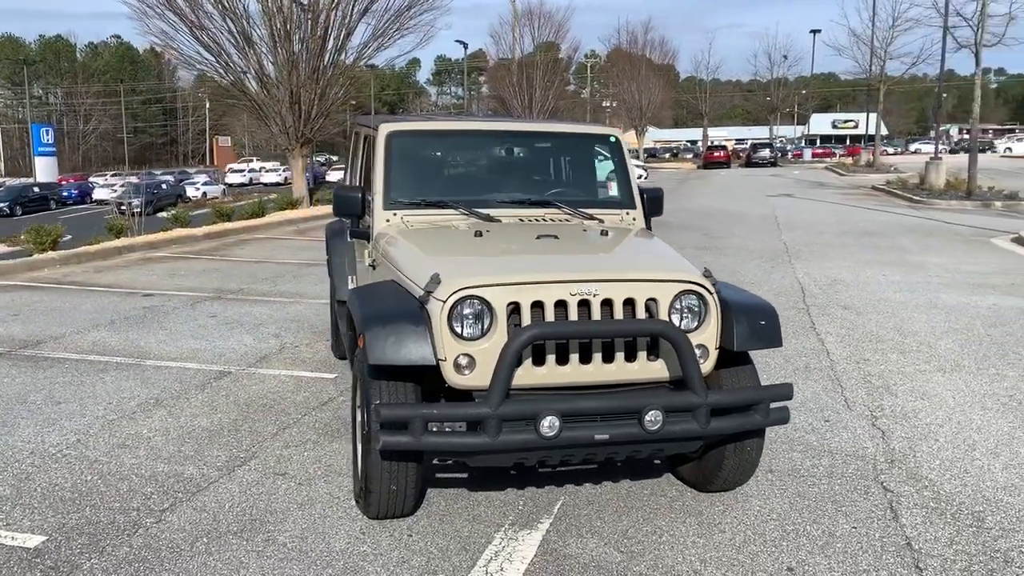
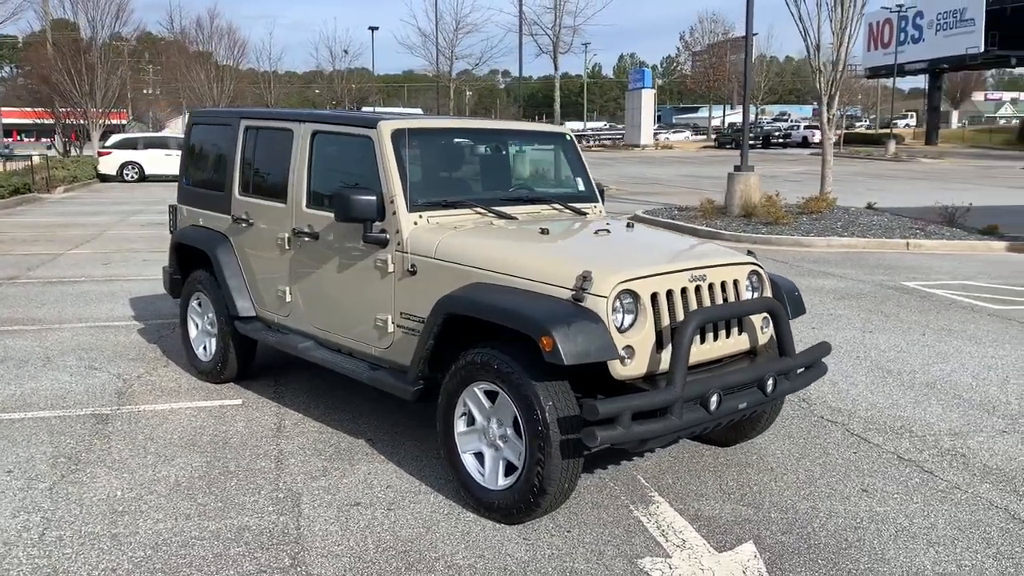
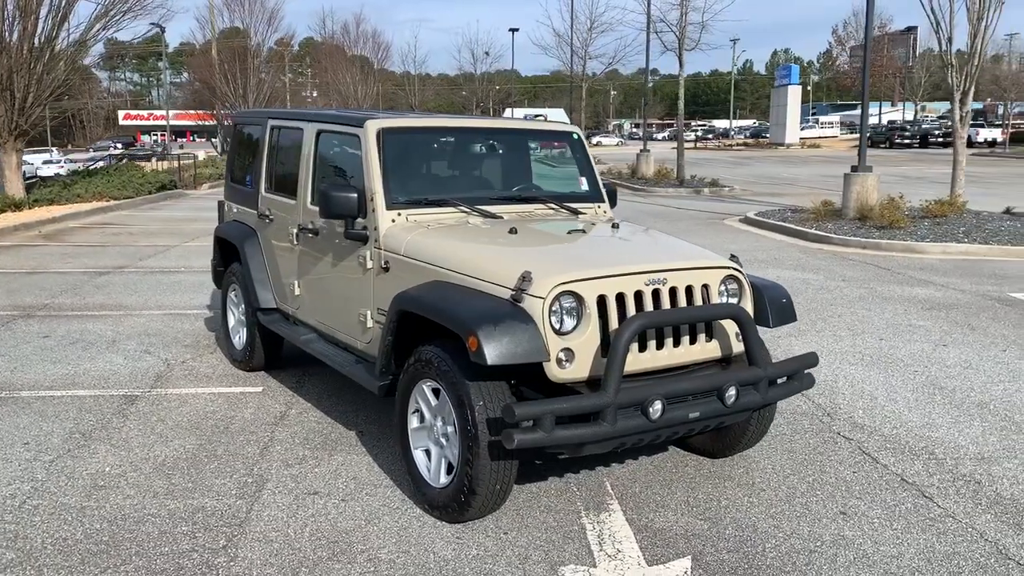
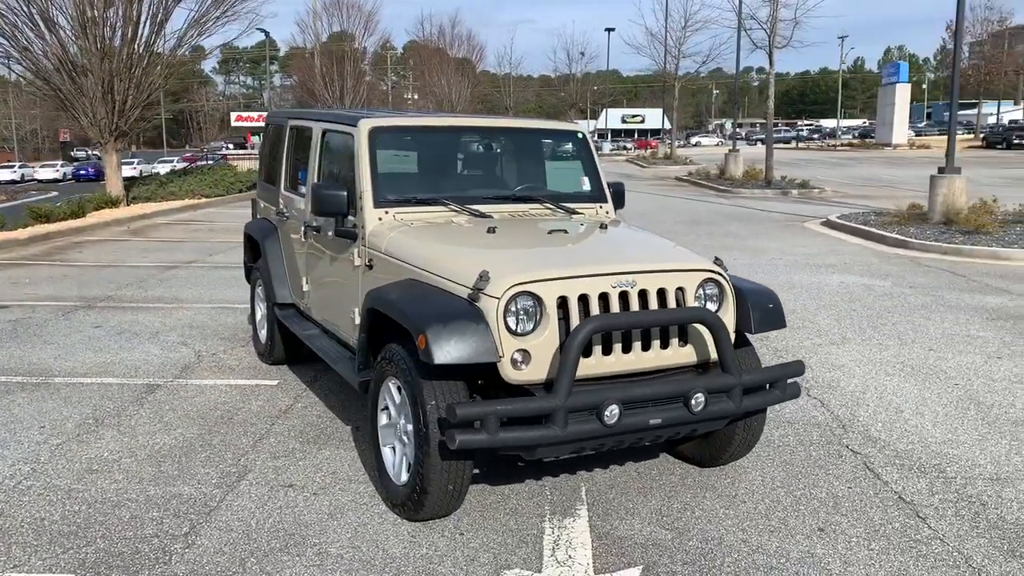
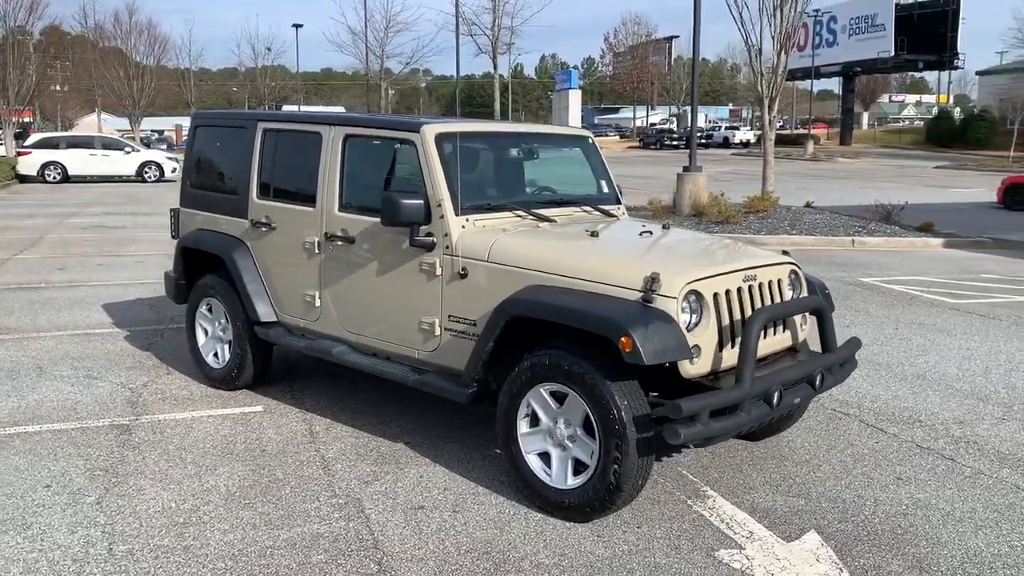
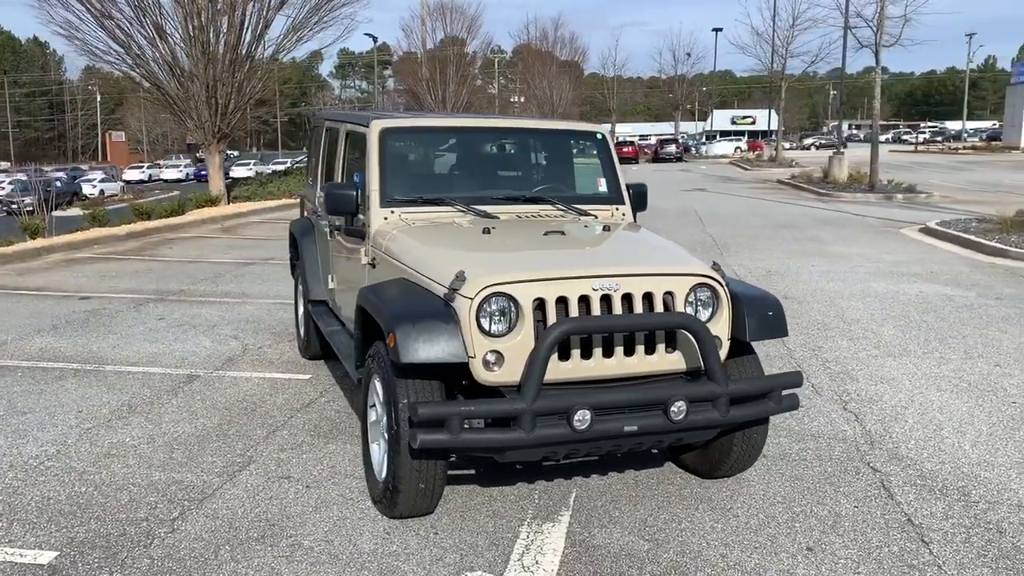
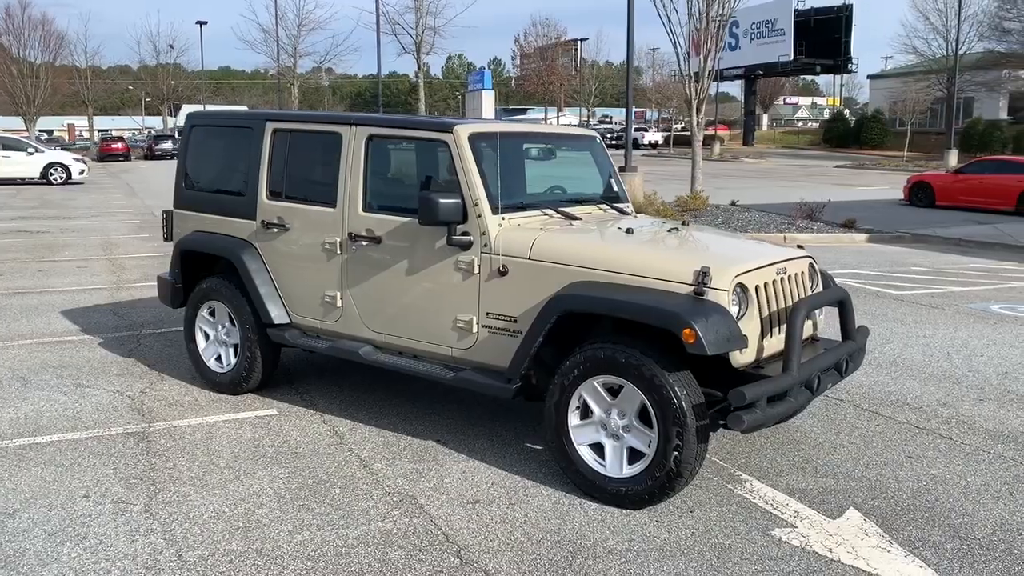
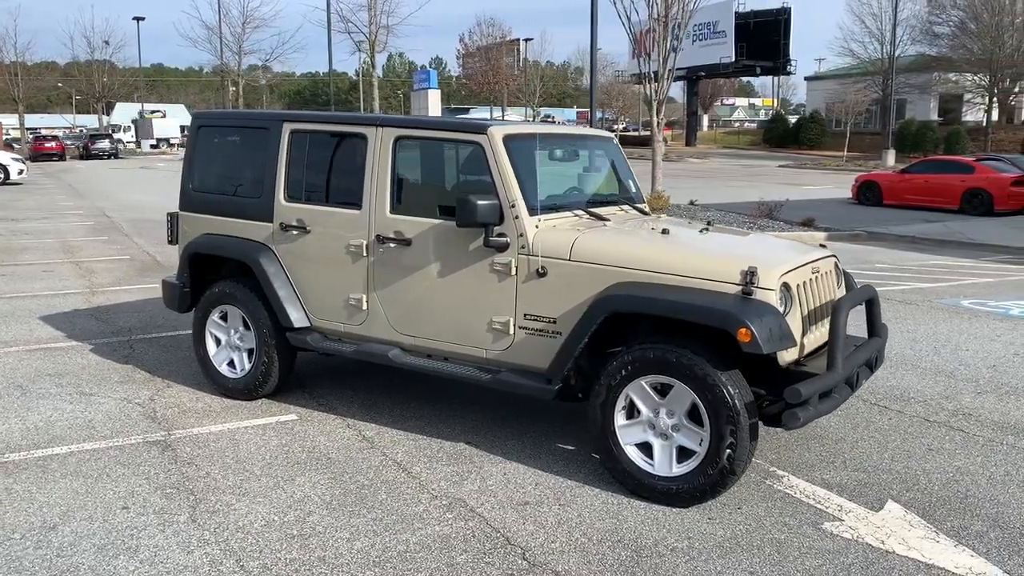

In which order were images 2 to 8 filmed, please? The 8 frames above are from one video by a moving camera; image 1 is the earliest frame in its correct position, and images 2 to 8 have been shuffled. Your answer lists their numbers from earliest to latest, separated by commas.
6, 4, 3, 2, 5, 7, 8
